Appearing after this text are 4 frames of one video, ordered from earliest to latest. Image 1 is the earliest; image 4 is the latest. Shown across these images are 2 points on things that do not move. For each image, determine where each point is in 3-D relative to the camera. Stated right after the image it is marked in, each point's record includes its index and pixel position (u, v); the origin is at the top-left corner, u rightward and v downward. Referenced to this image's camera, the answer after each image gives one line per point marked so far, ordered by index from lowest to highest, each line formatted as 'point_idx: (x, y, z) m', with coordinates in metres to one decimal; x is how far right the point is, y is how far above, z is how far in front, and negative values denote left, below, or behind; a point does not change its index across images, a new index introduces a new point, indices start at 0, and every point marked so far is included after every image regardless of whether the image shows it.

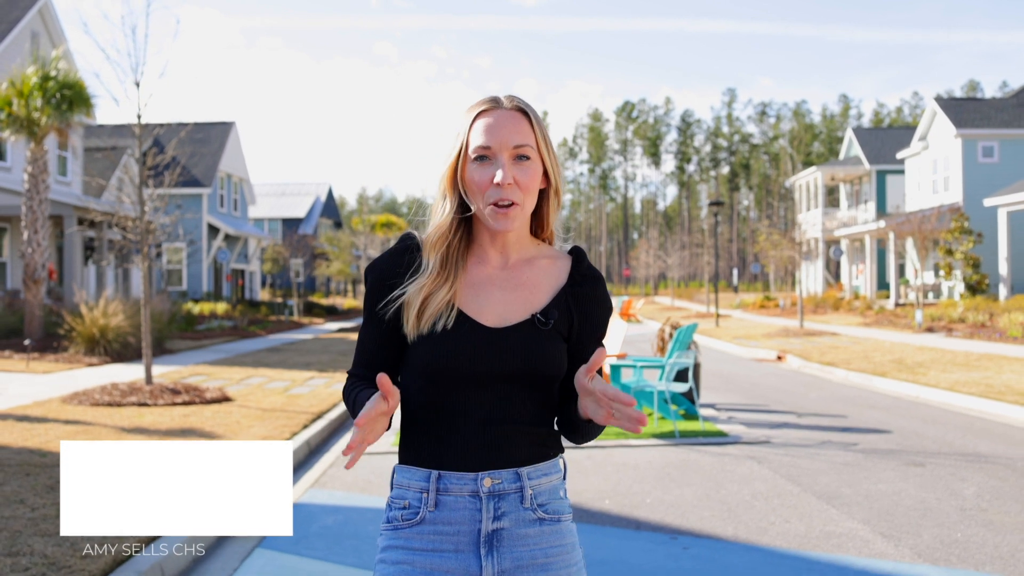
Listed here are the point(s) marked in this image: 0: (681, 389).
0: (+2.1, -1.2, +10.7) m
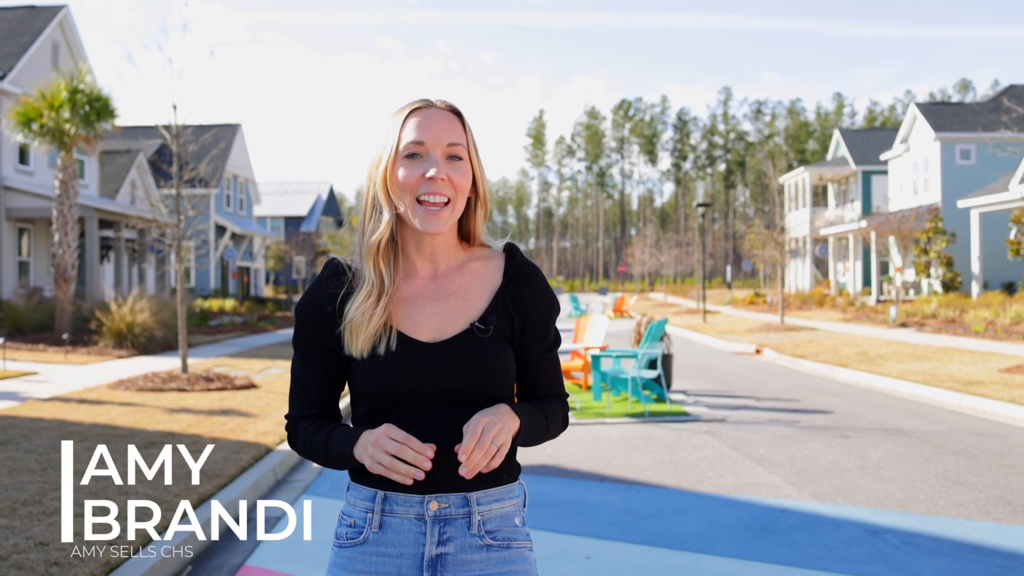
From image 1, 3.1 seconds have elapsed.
0: (+2.0, -1.2, +12.4) m
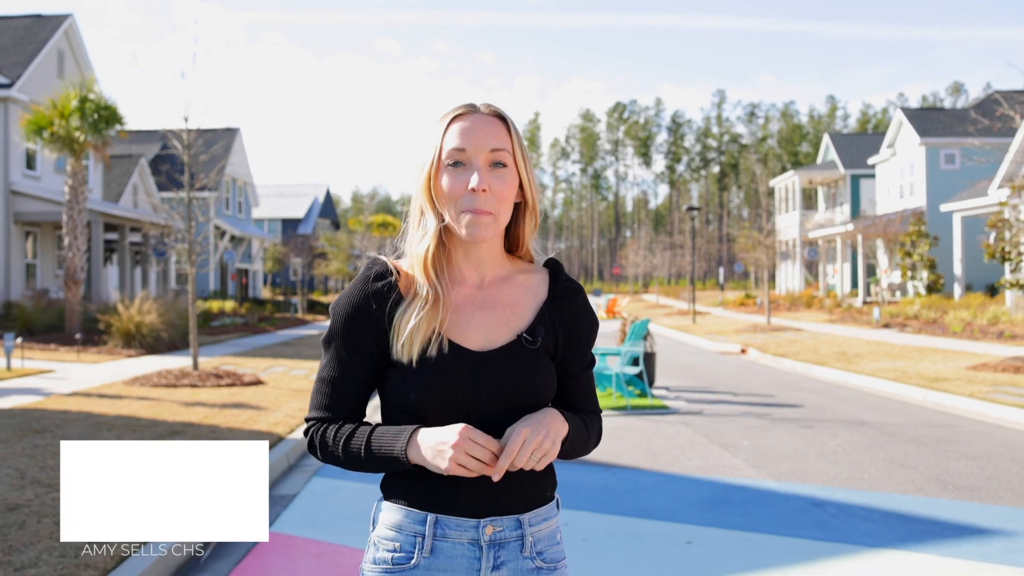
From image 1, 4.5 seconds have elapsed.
0: (+1.9, -1.3, +13.2) m
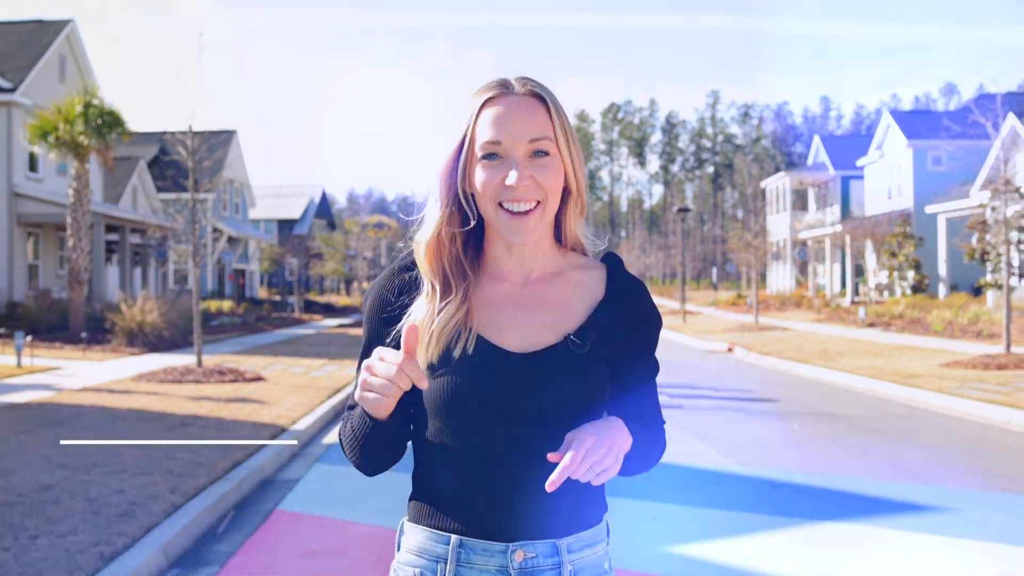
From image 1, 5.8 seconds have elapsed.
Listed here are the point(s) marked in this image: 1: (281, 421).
0: (+1.7, -1.3, +13.9) m
1: (-3.0, -1.7, +11.2) m
